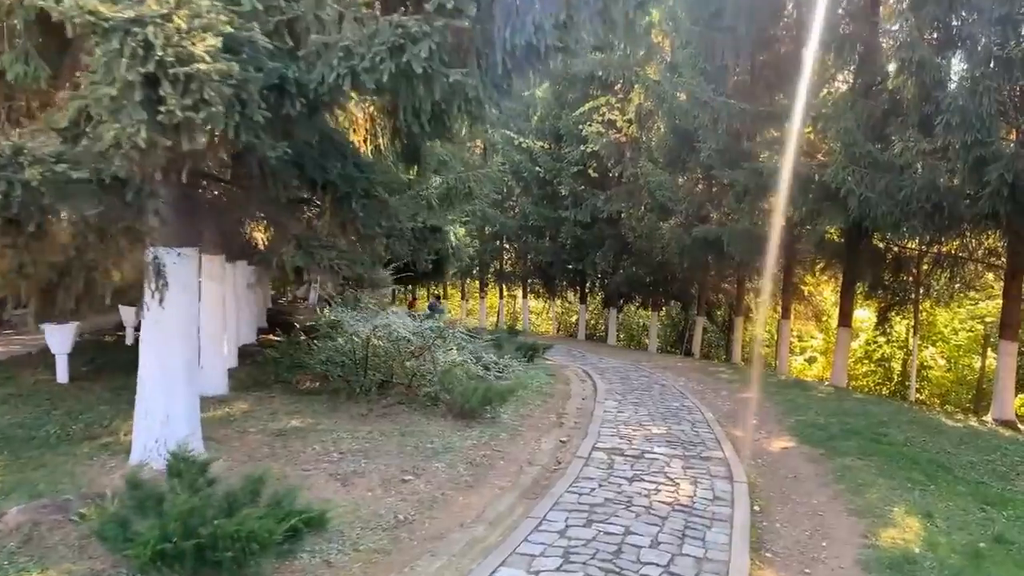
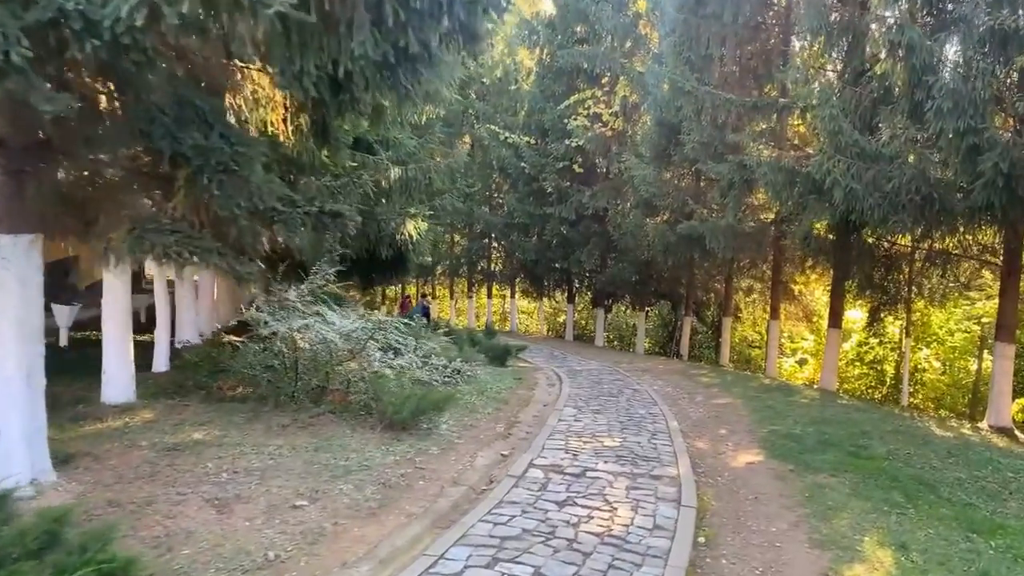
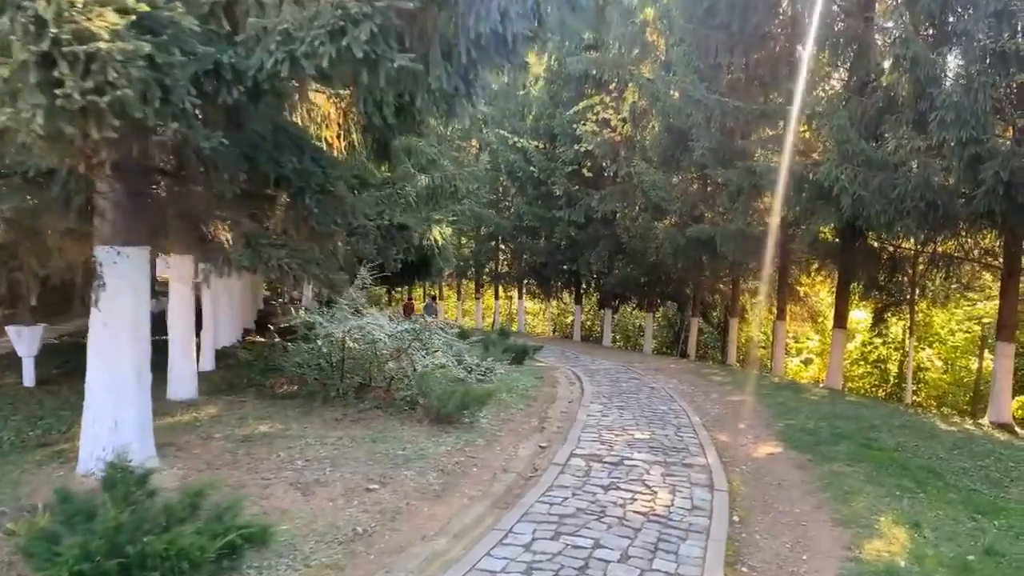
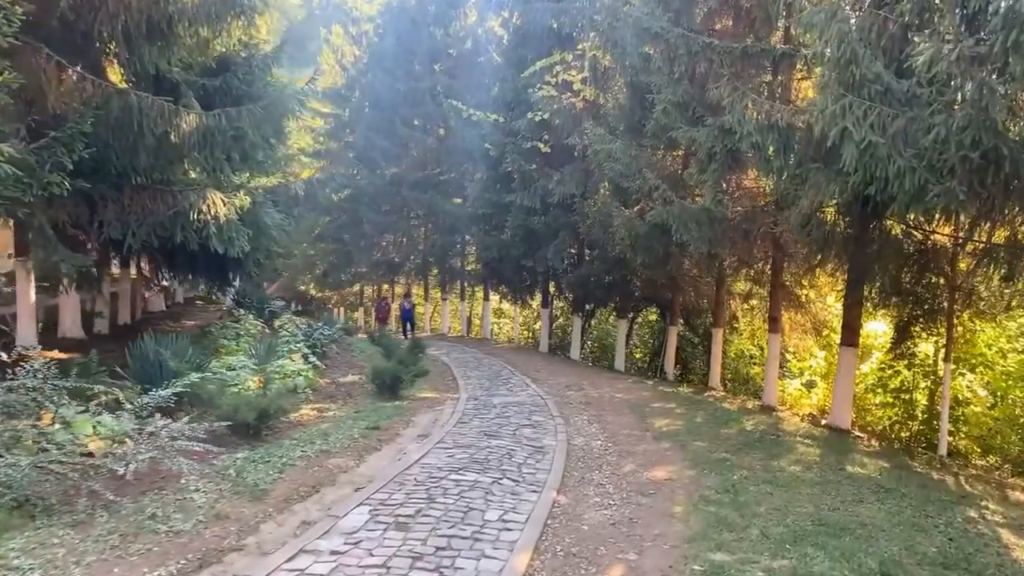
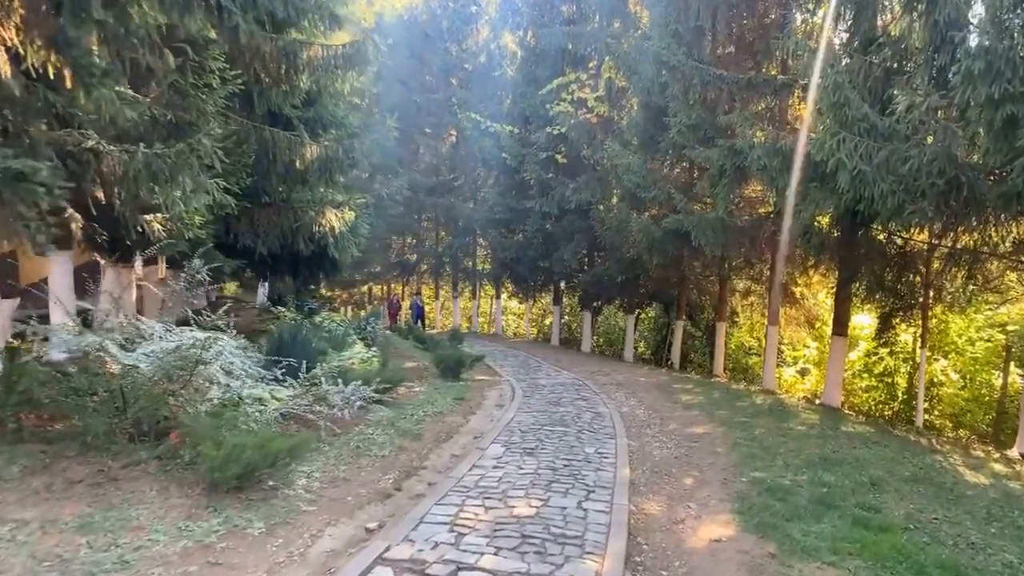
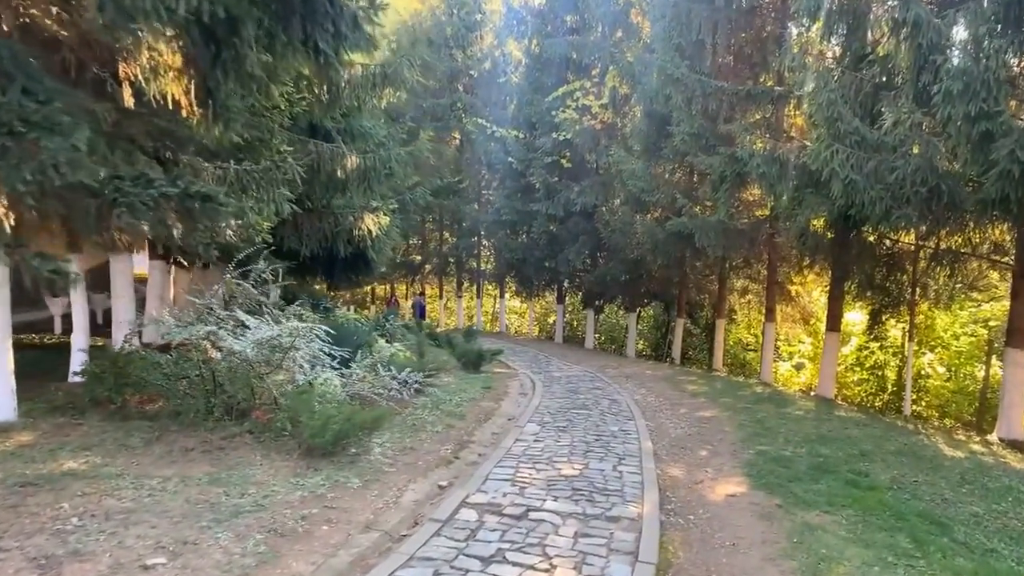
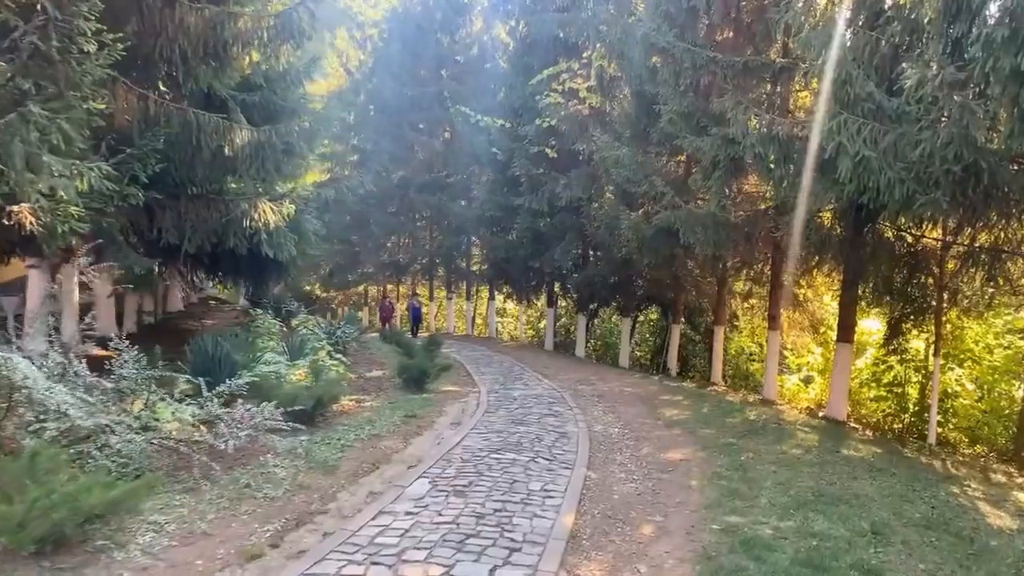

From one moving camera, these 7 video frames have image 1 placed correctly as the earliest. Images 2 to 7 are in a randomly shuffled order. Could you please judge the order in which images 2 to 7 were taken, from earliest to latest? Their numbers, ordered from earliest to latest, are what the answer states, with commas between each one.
3, 2, 6, 5, 7, 4
